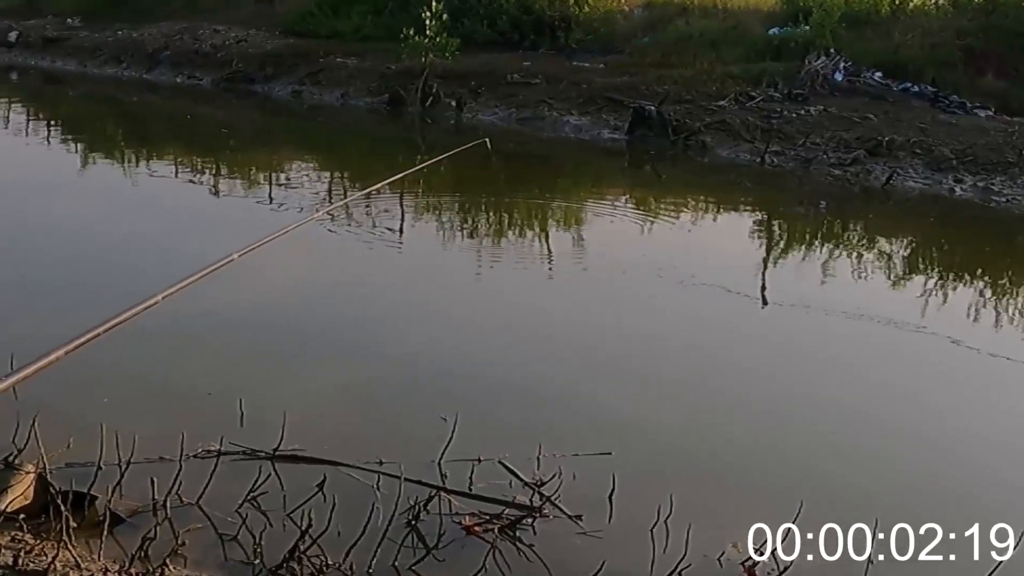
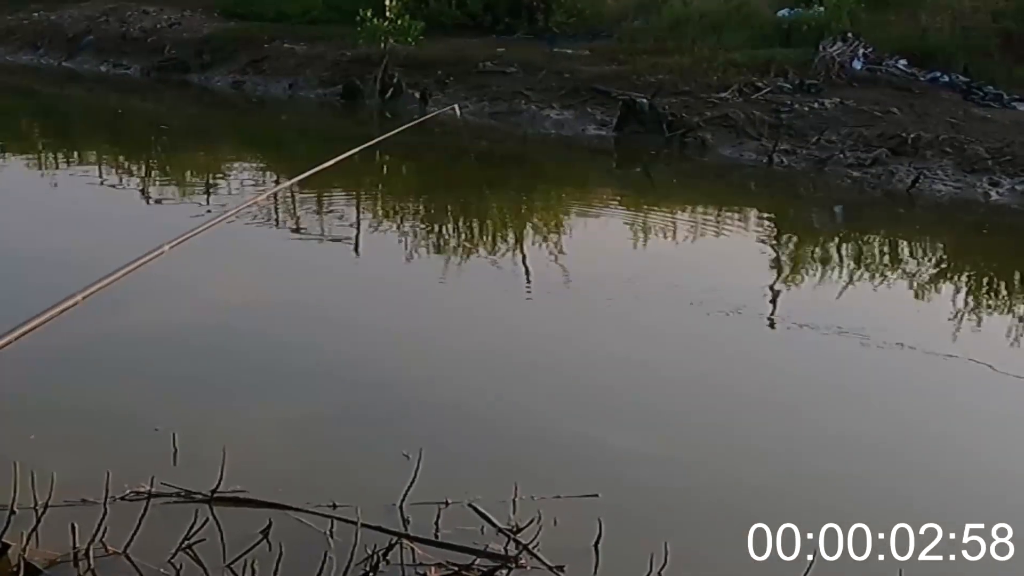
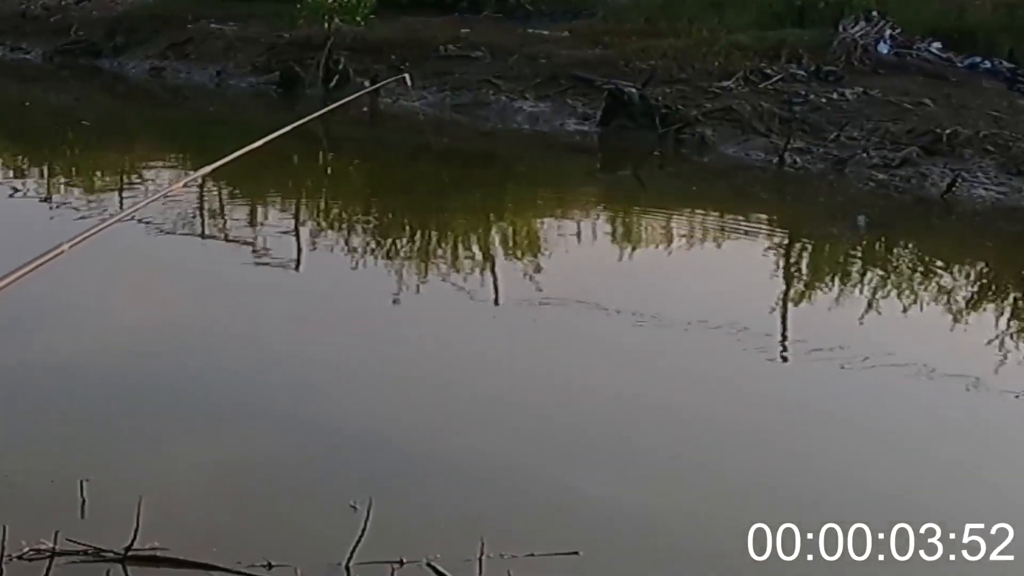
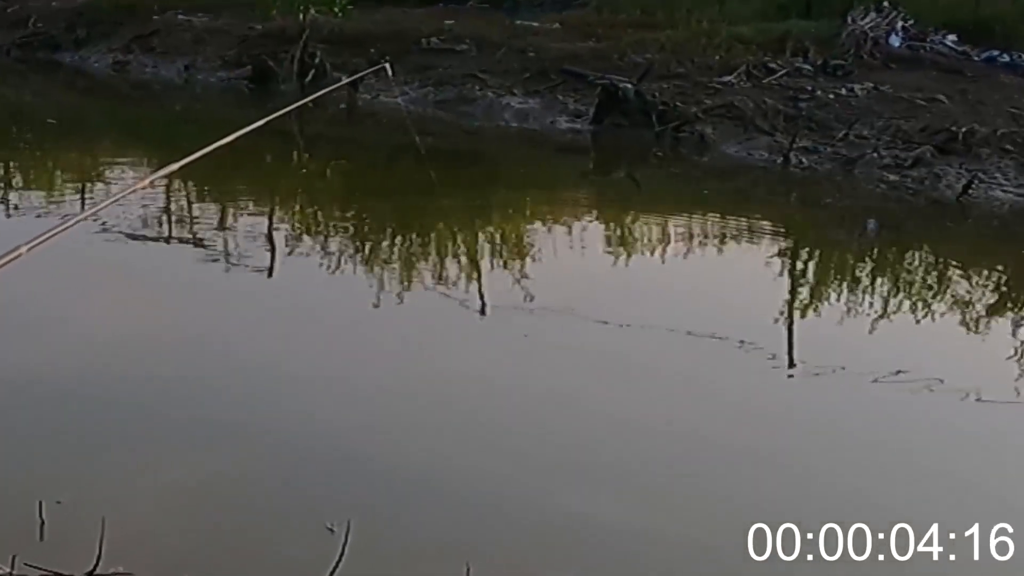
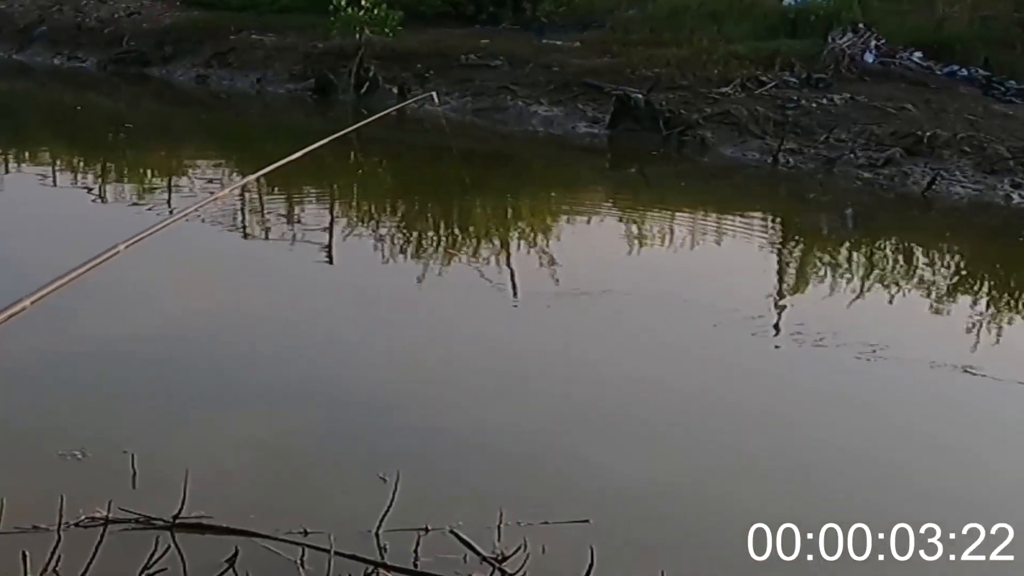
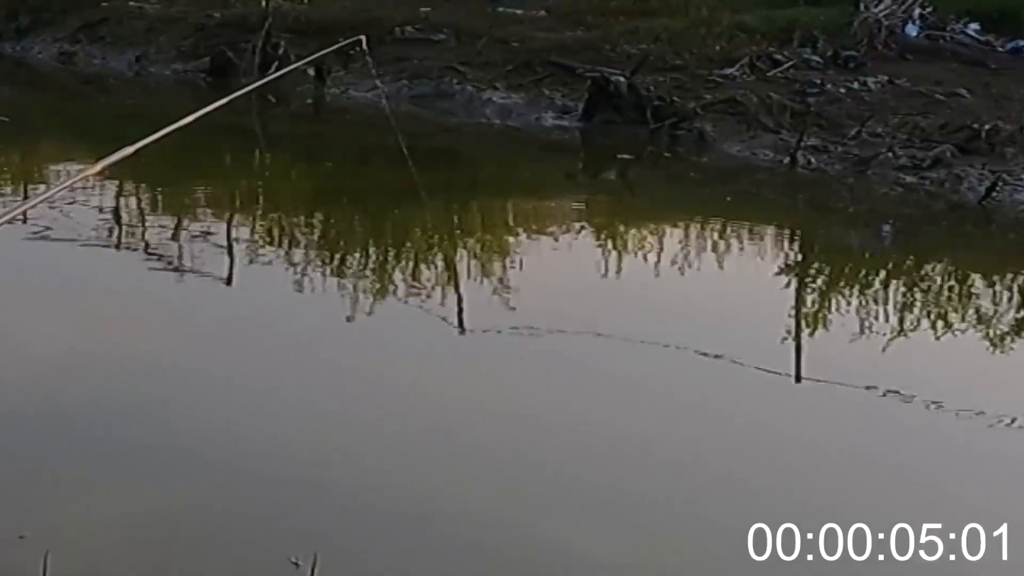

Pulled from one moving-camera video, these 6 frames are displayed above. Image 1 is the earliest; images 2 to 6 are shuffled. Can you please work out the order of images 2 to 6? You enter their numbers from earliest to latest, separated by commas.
2, 5, 3, 4, 6
